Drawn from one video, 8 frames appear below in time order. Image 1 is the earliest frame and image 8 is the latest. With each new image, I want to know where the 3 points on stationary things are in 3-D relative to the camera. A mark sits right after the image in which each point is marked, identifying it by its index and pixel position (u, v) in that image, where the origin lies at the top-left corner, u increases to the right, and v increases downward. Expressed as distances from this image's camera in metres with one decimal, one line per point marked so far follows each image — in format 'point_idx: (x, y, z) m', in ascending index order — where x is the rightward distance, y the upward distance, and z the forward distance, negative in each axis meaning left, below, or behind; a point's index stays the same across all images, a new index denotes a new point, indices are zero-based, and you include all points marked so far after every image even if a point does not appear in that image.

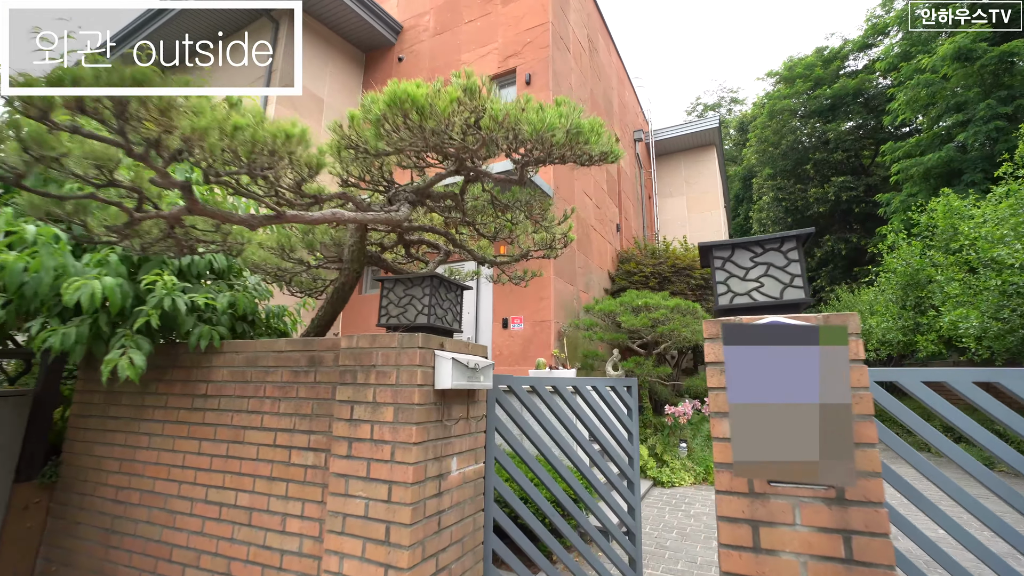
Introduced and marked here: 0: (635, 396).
0: (+0.8, -0.7, +3.1) m
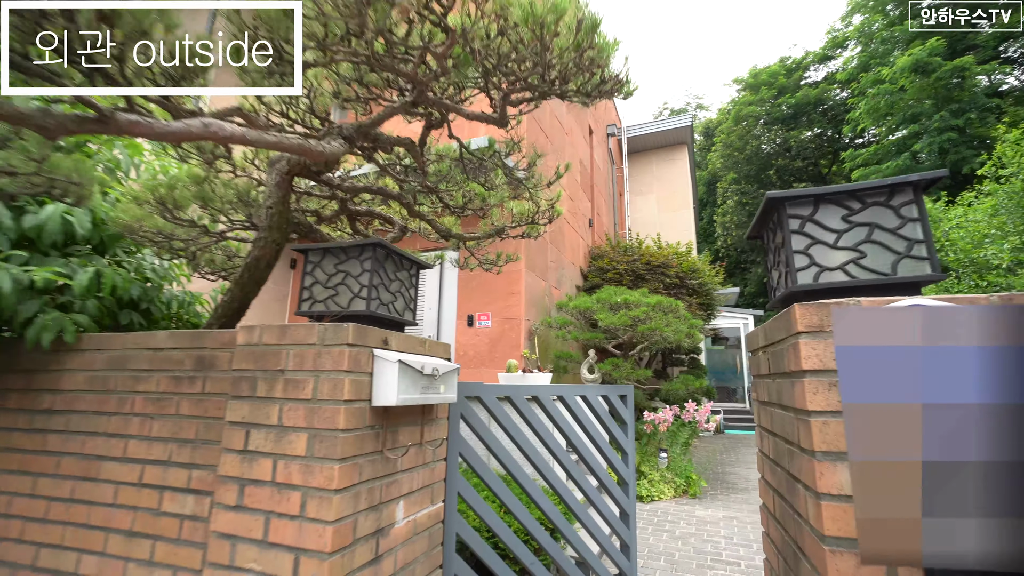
0: (+0.6, -0.6, +2.6) m
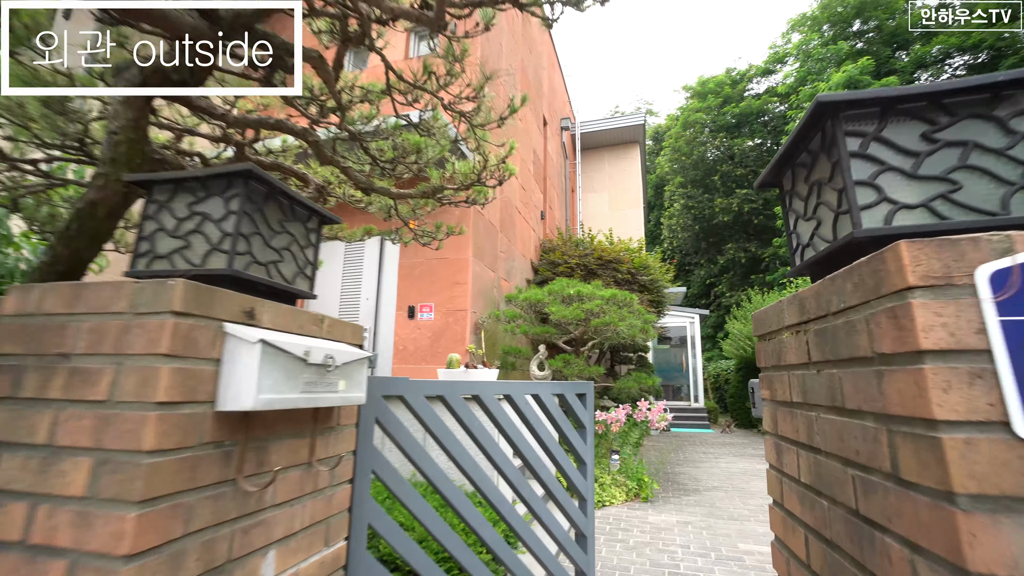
0: (+0.4, -0.5, +2.3) m
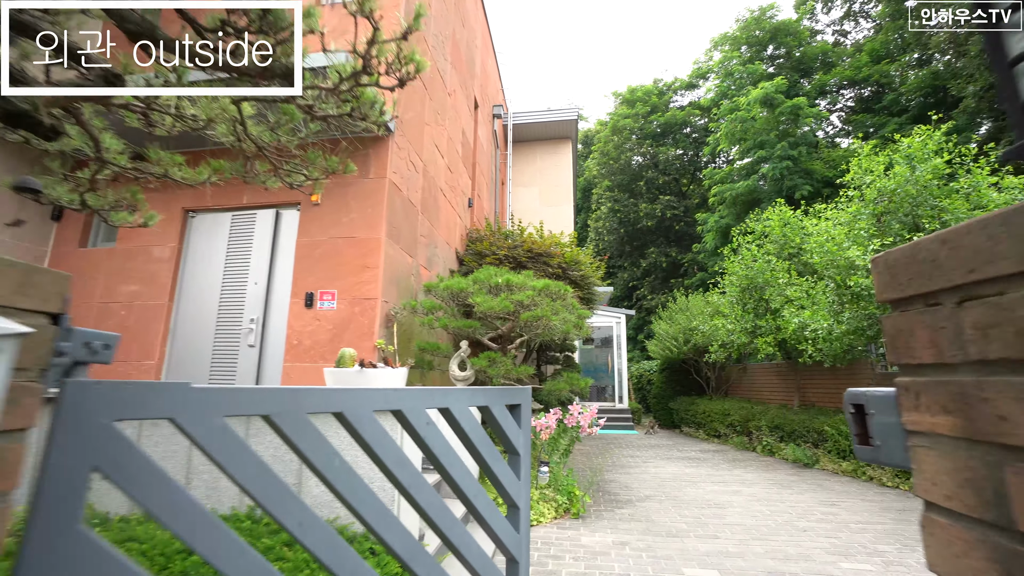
0: (0.0, -0.4, +1.6) m
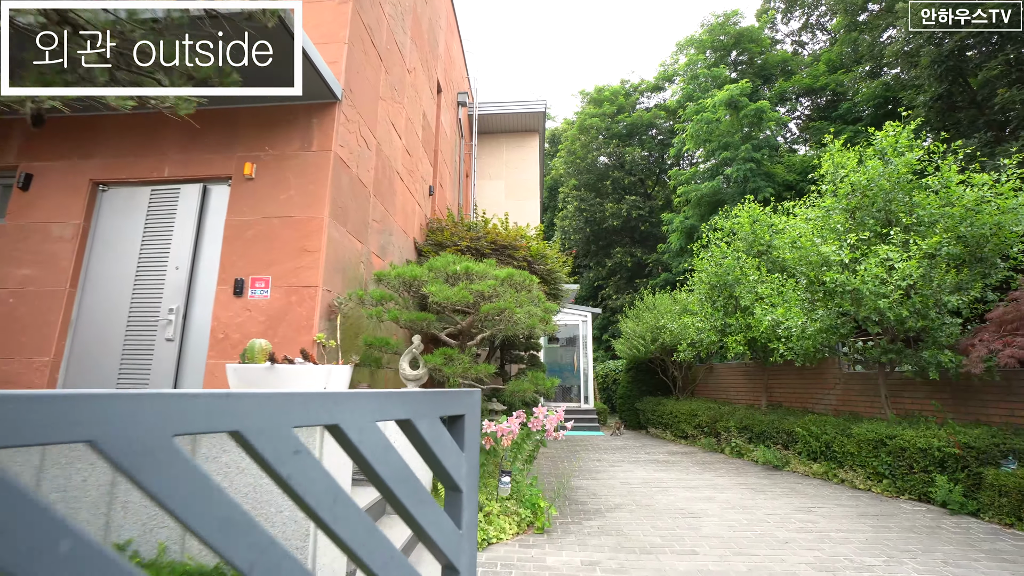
0: (-0.1, -0.4, +1.2) m
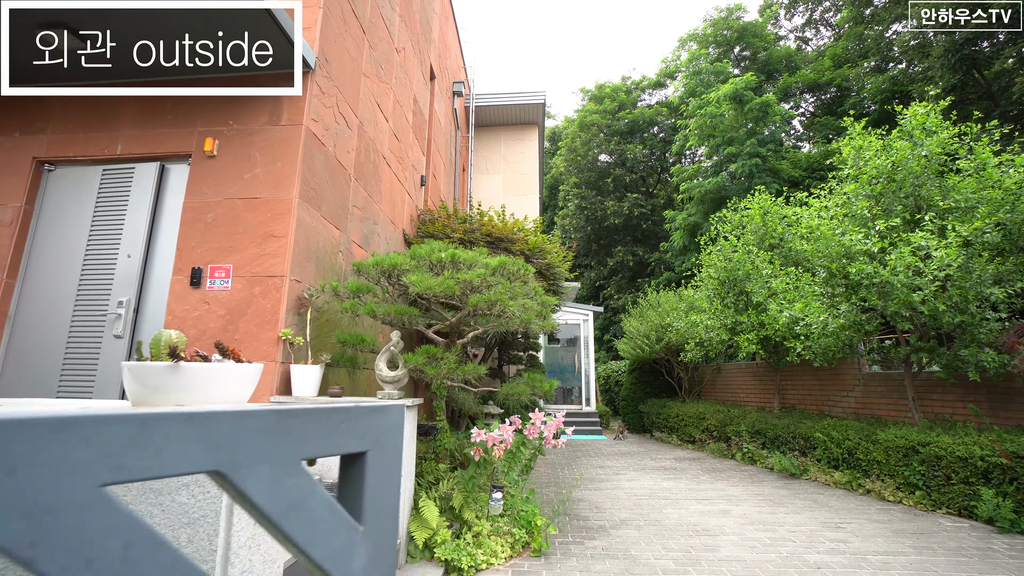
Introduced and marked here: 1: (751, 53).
0: (-0.2, -0.3, +0.7) m
1: (+8.4, +8.2, +16.9) m
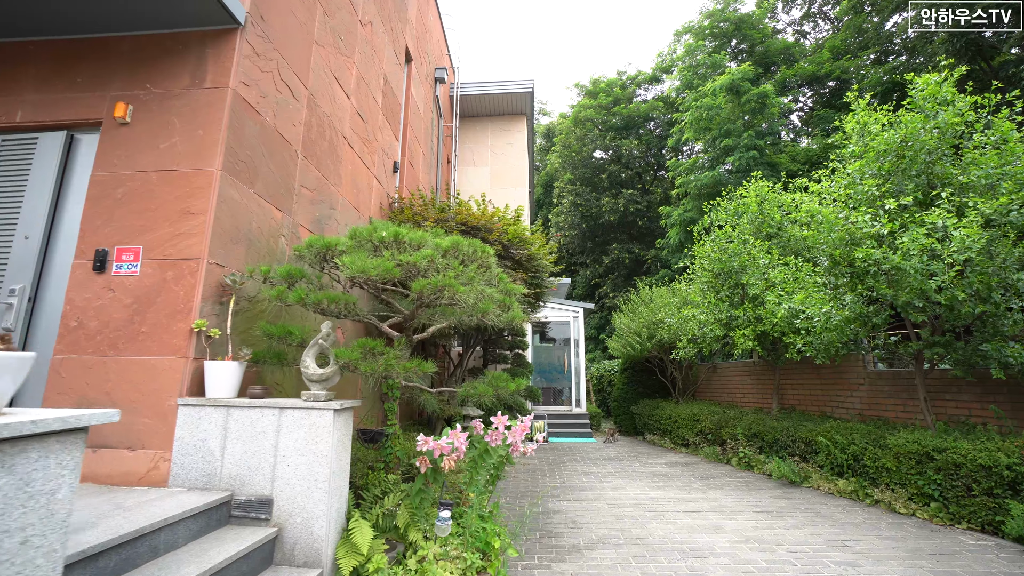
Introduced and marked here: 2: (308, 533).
0: (-0.4, -0.2, +0.2) m
1: (+8.0, +8.3, +16.5) m
2: (-1.1, -1.3, +2.6) m
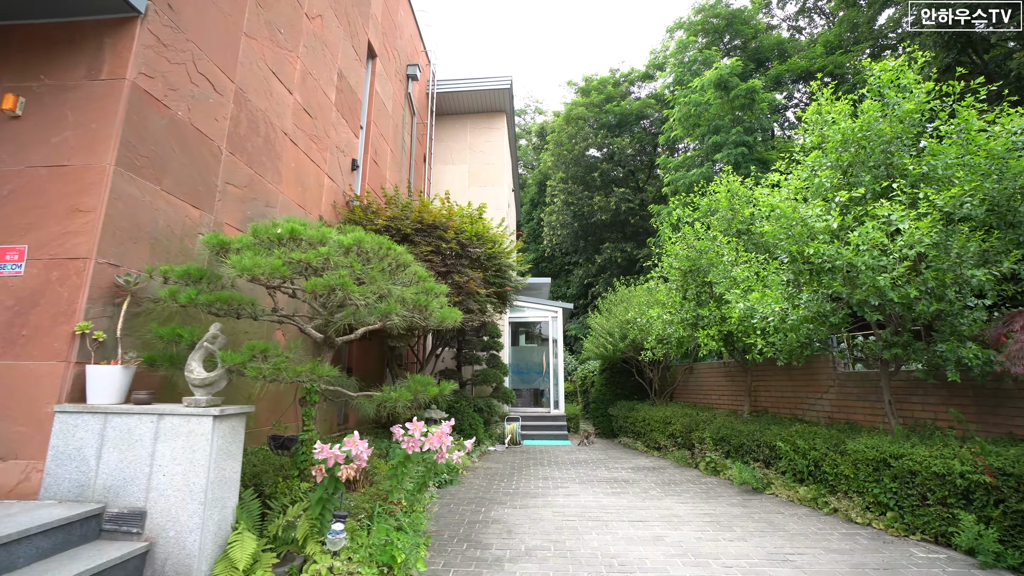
0: (-1.0, -0.2, +0.1) m
1: (+7.6, +8.4, +16.2) m
2: (-1.6, -1.3, +2.4) m
